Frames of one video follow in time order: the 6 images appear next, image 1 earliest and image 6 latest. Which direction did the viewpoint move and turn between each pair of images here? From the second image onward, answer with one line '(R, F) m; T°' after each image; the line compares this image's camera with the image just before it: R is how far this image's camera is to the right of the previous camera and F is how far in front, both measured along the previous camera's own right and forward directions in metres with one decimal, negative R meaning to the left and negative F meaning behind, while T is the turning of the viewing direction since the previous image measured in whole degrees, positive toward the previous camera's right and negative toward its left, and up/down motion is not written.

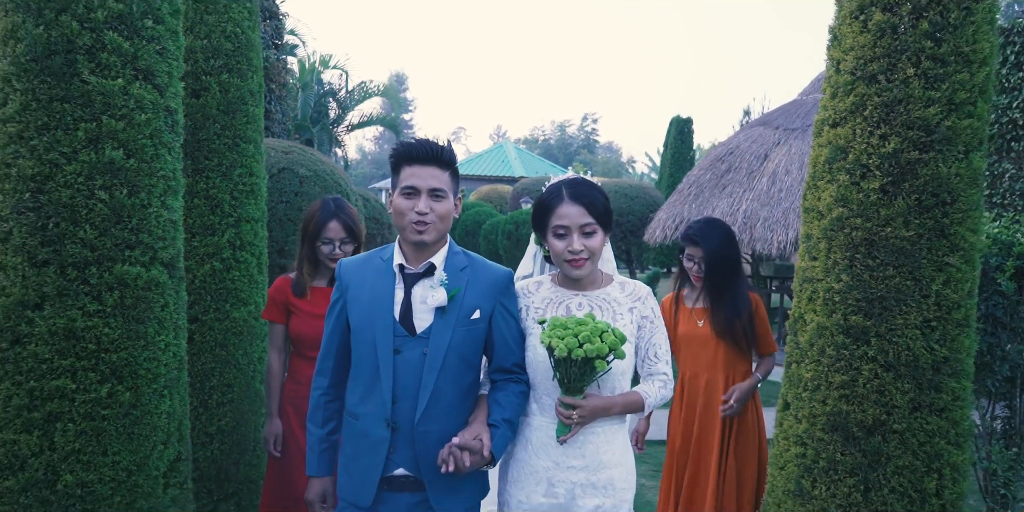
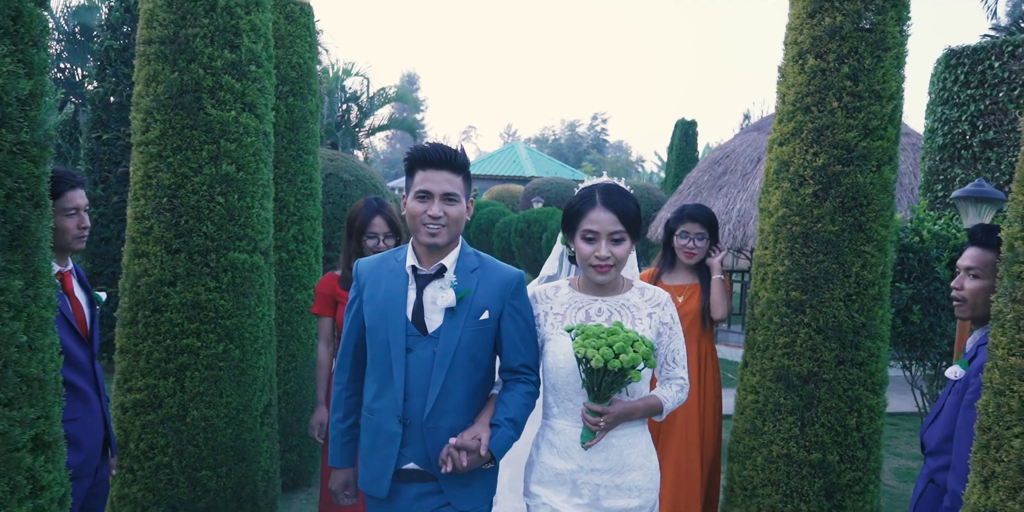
(0.0, -1.0) m; -1°
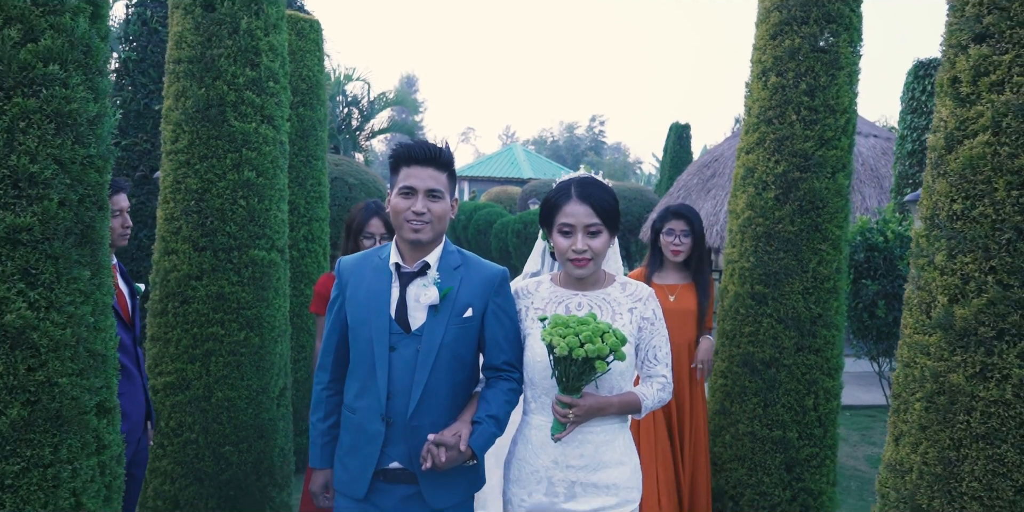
(0.0, -0.5) m; 0°
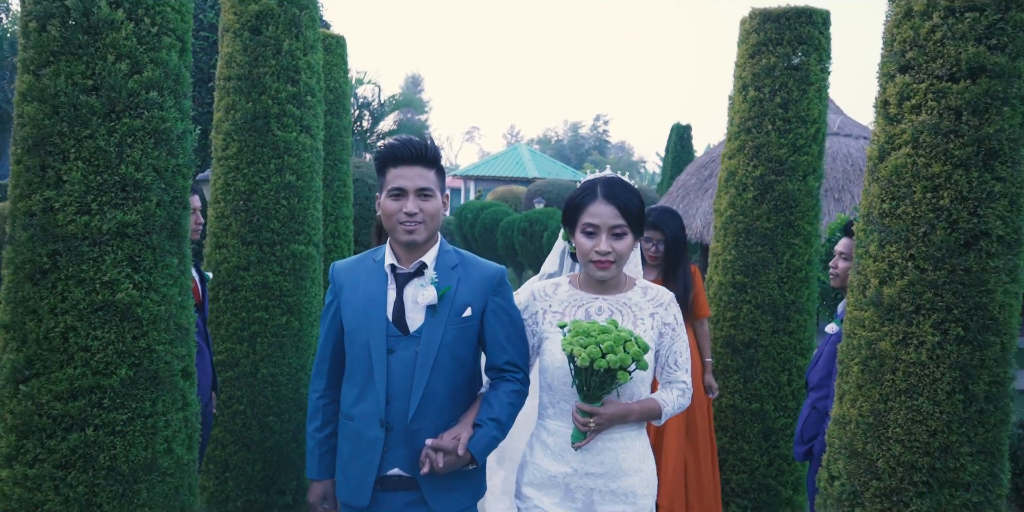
(0.0, -0.6) m; 0°
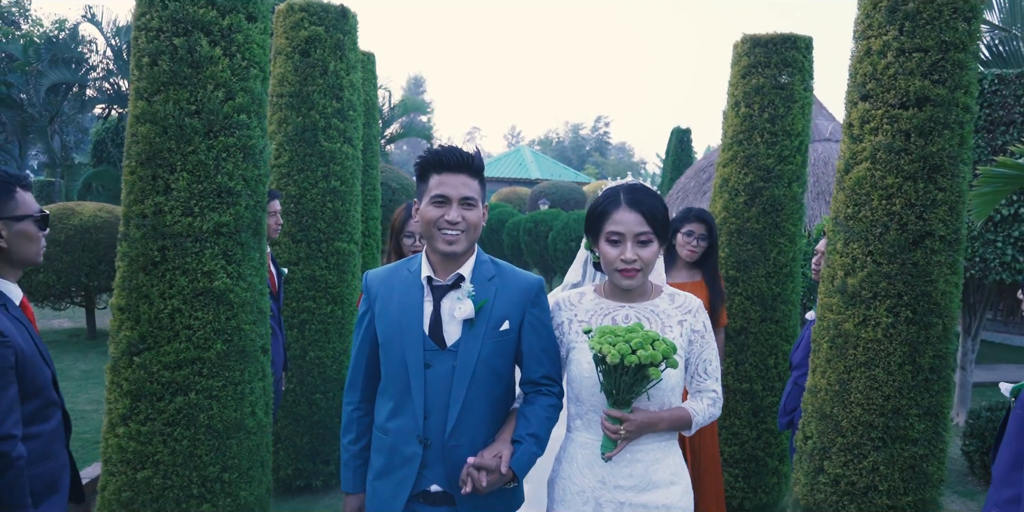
(-0.1, -0.7) m; 0°
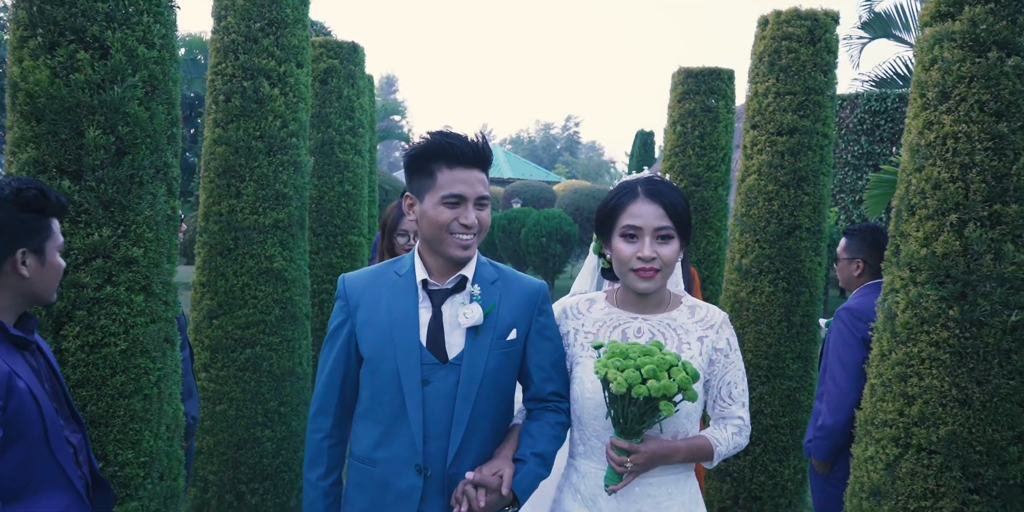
(-0.1, -1.4) m; +2°
